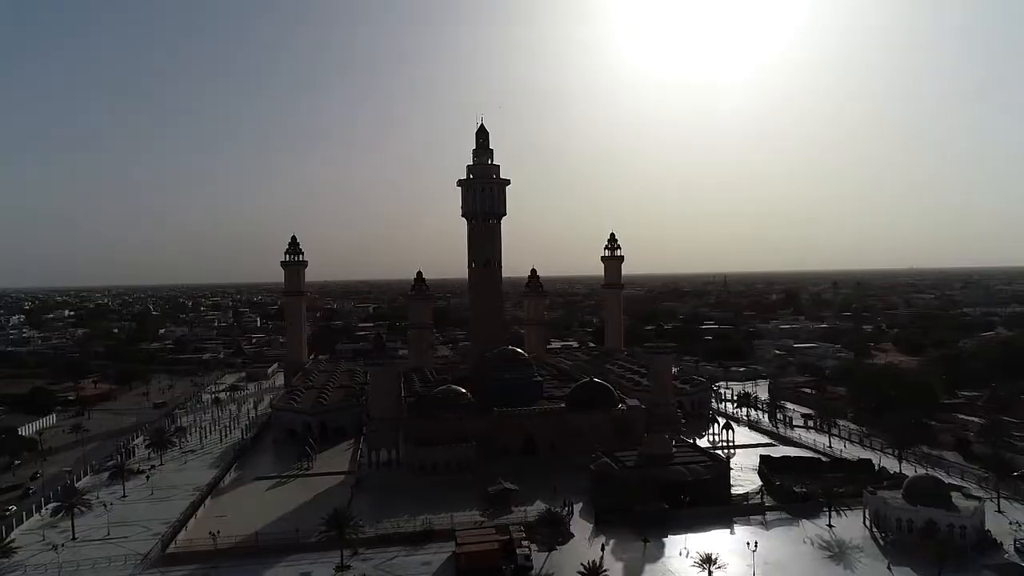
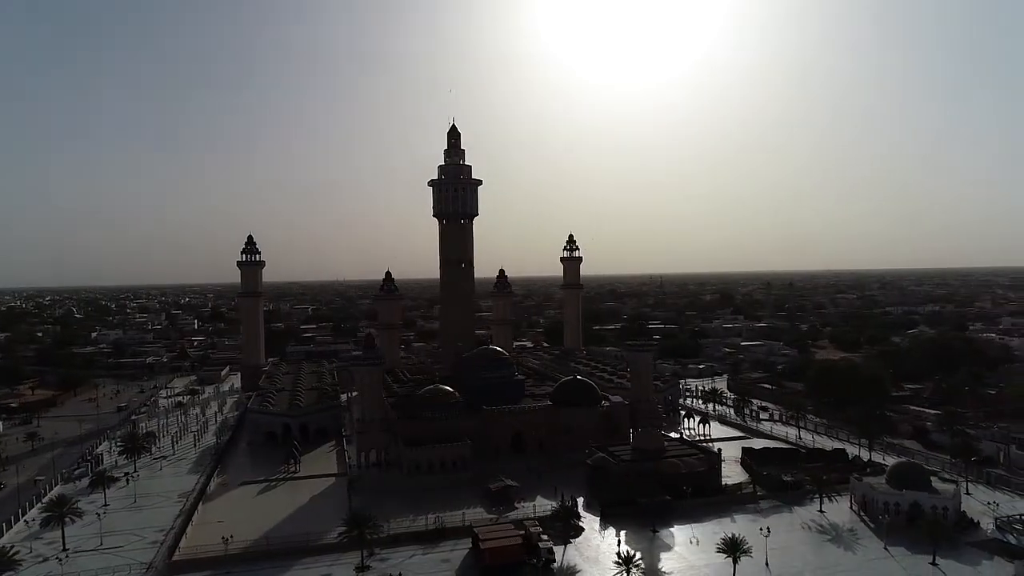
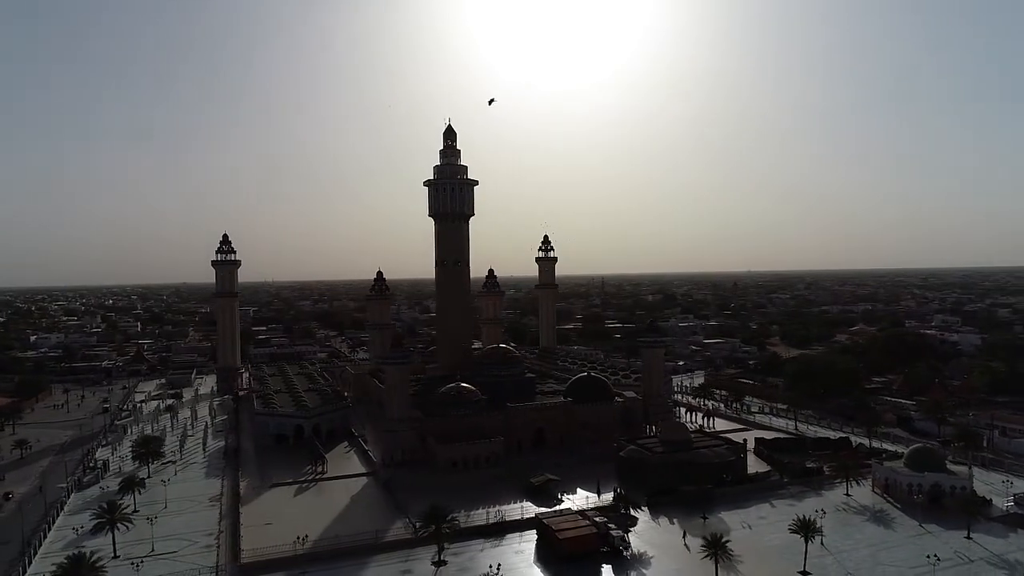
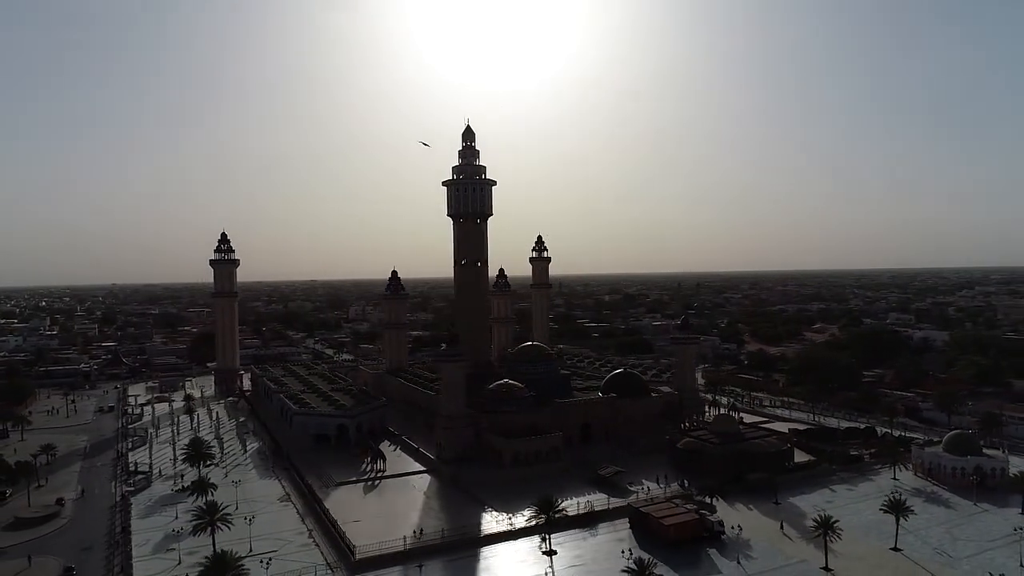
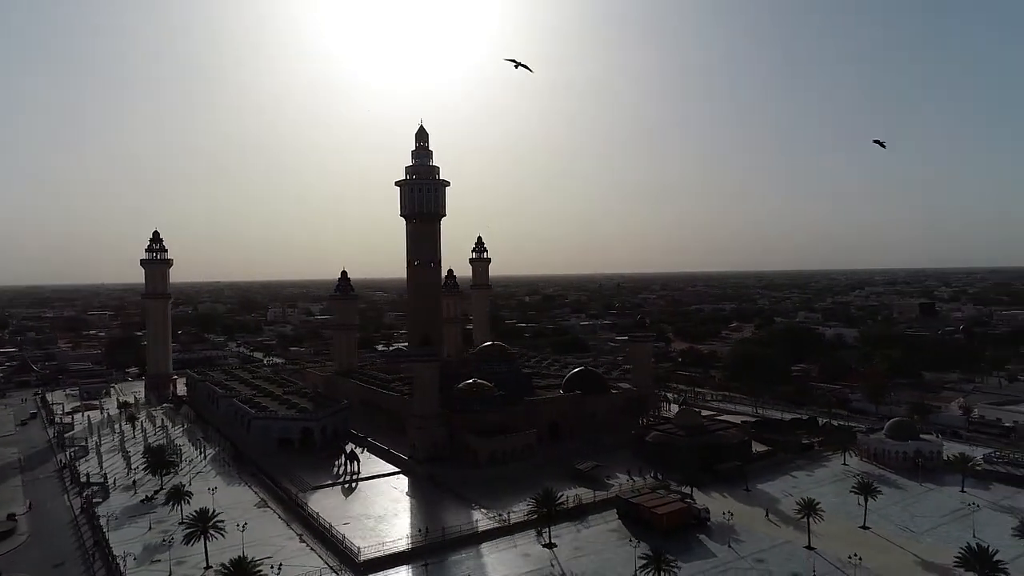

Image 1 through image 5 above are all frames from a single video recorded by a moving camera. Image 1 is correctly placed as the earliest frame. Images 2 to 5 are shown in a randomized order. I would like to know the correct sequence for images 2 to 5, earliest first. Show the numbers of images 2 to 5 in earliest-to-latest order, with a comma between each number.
2, 3, 4, 5
